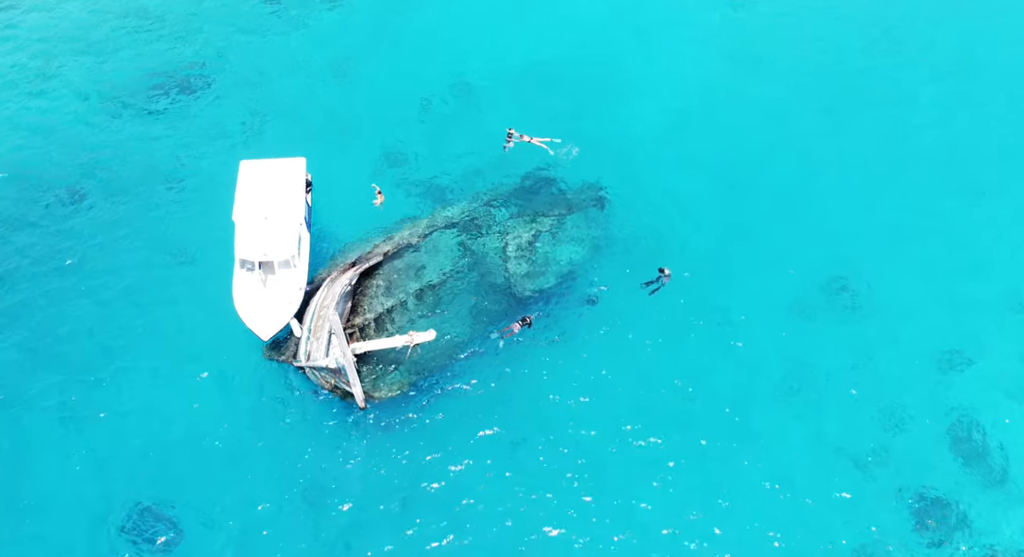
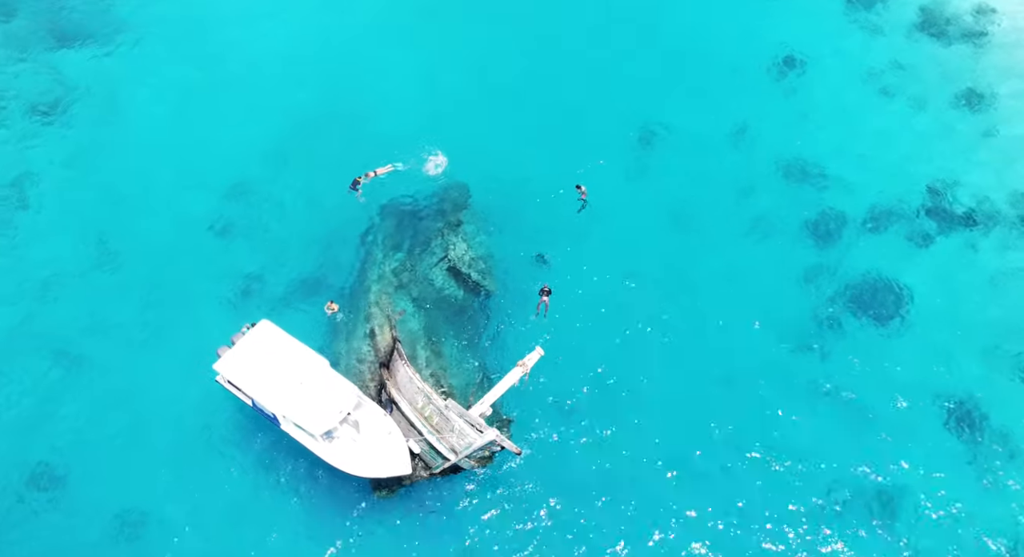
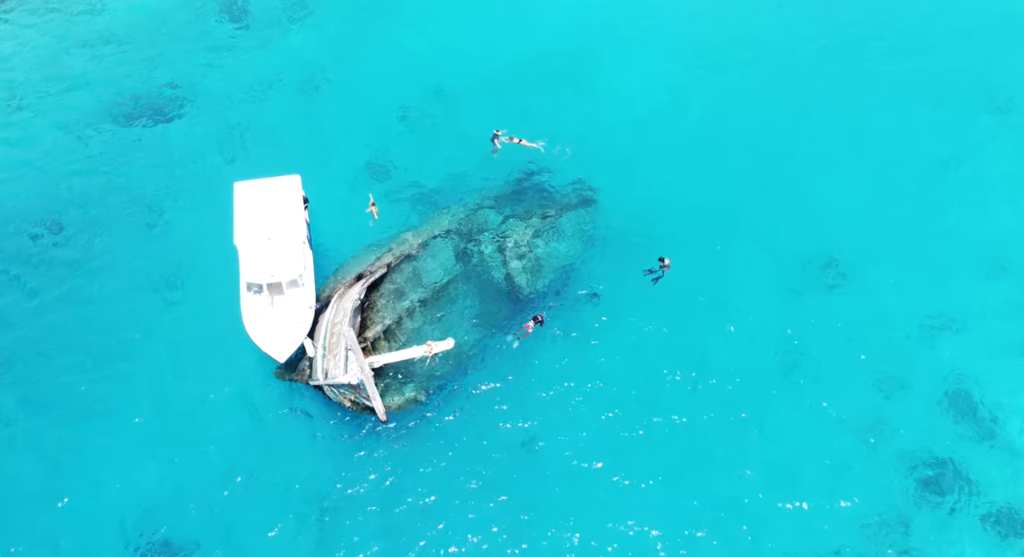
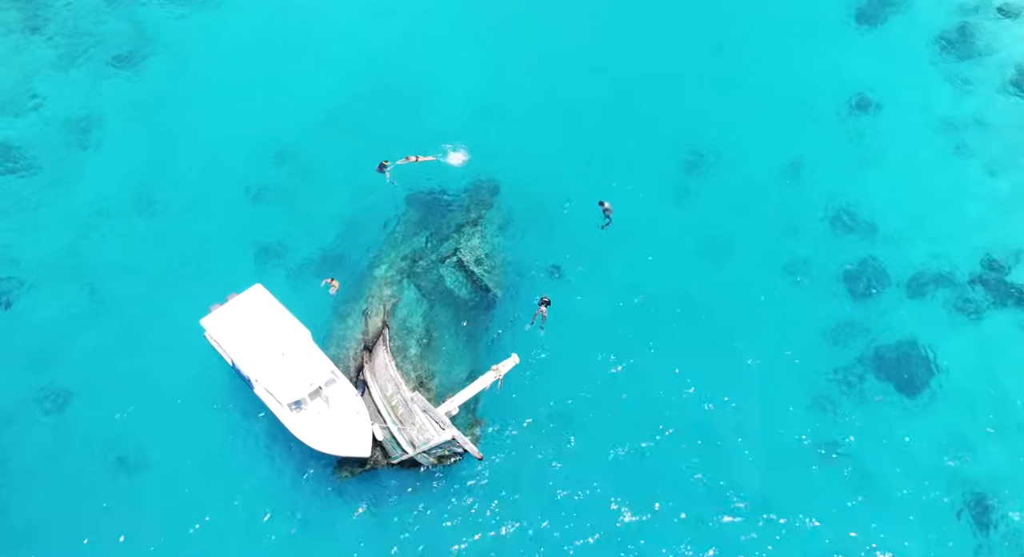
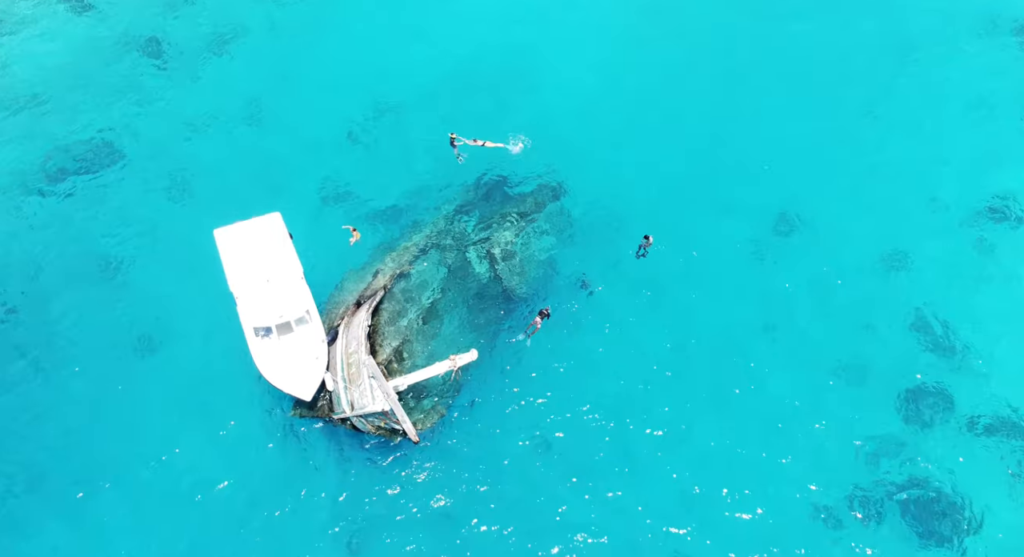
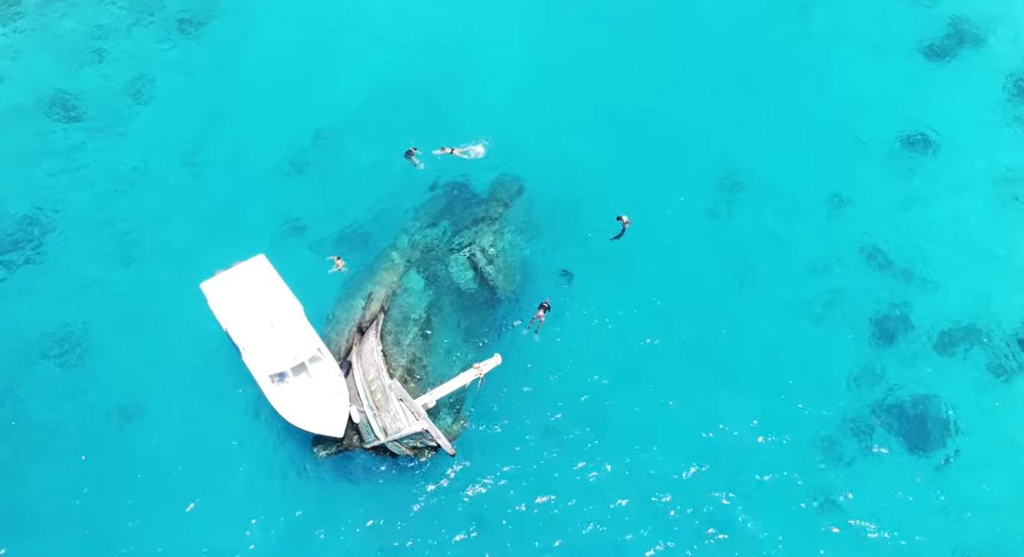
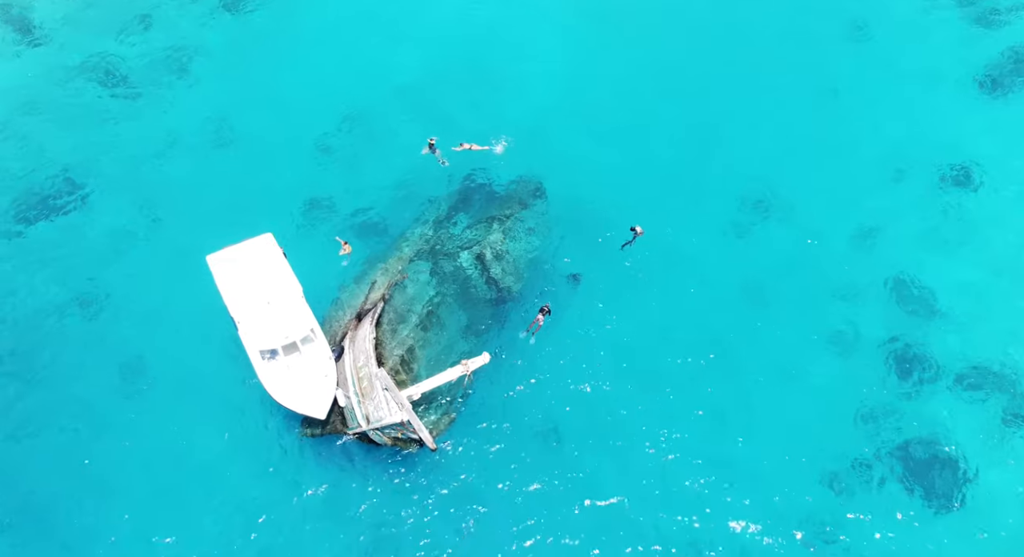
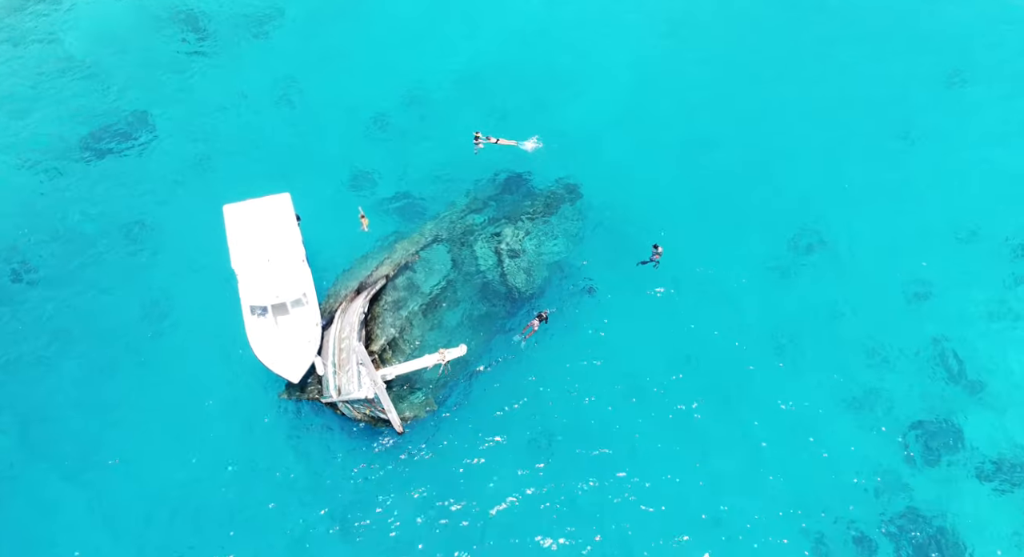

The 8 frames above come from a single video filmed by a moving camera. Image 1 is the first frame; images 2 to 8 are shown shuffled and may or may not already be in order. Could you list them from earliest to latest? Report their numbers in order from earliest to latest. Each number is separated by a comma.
3, 8, 5, 7, 6, 4, 2
